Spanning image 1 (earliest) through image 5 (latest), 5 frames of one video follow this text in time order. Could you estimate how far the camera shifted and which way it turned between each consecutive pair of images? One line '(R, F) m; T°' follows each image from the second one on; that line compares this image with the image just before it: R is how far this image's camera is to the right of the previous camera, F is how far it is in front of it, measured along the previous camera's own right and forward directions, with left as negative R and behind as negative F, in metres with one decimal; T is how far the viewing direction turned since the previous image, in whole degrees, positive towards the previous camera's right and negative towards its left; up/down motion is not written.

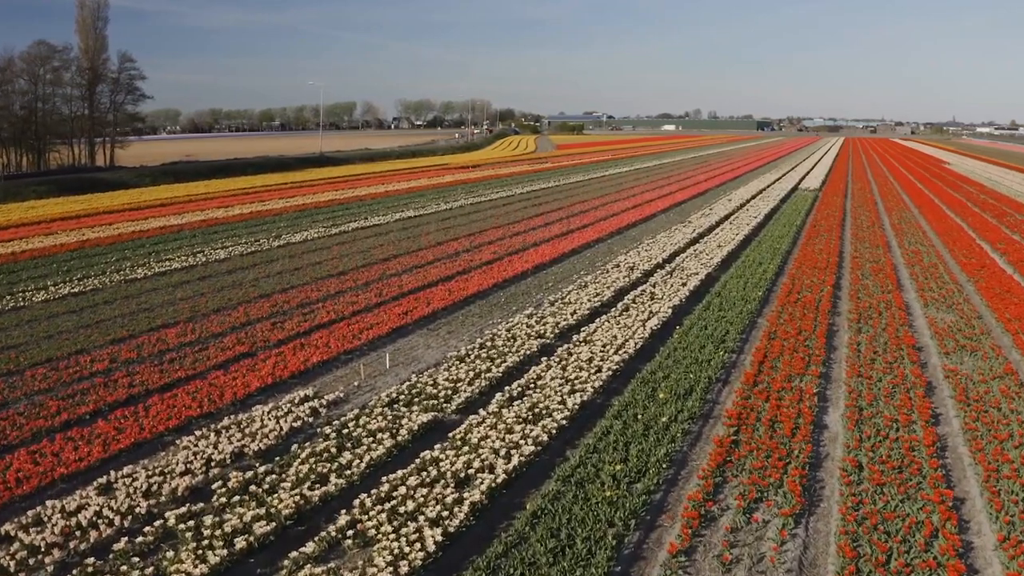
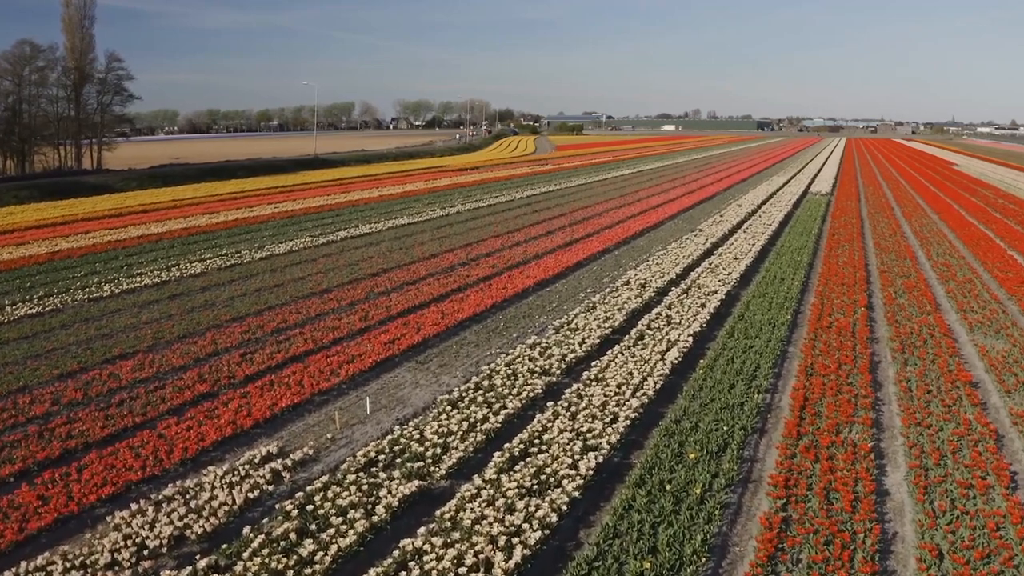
(0.0, +1.5) m; 0°
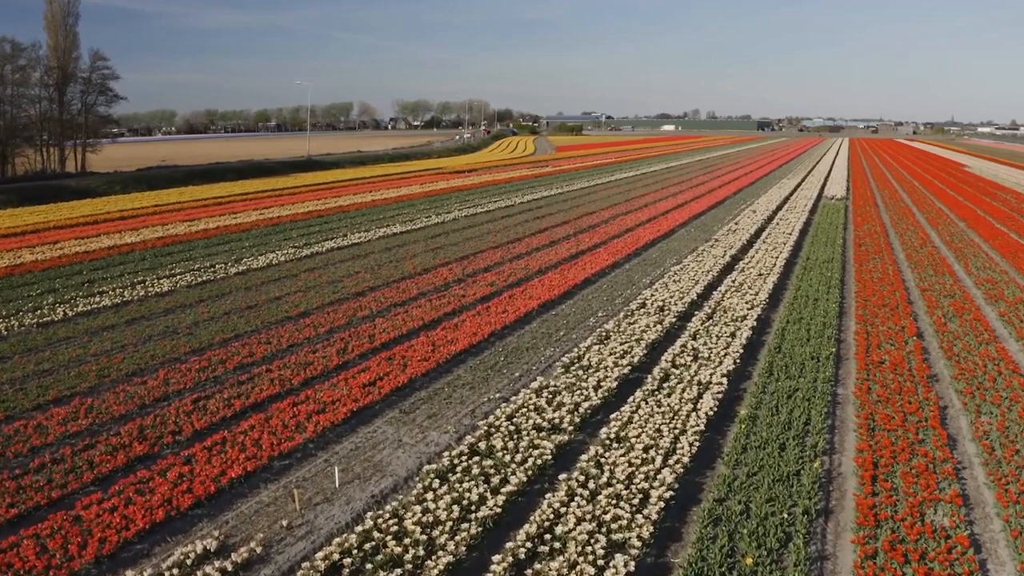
(0.0, +1.8) m; 0°
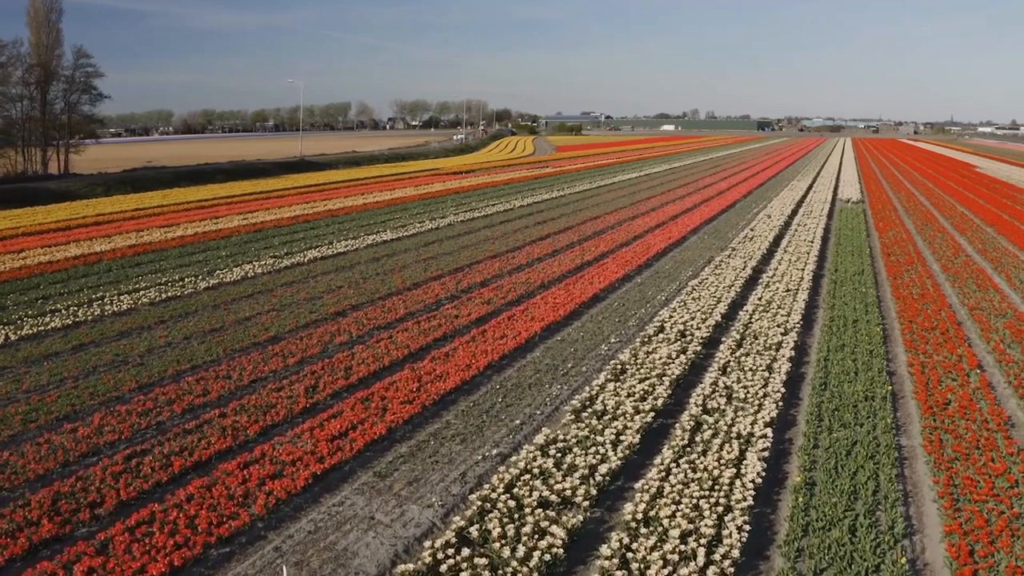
(0.0, +1.7) m; 0°
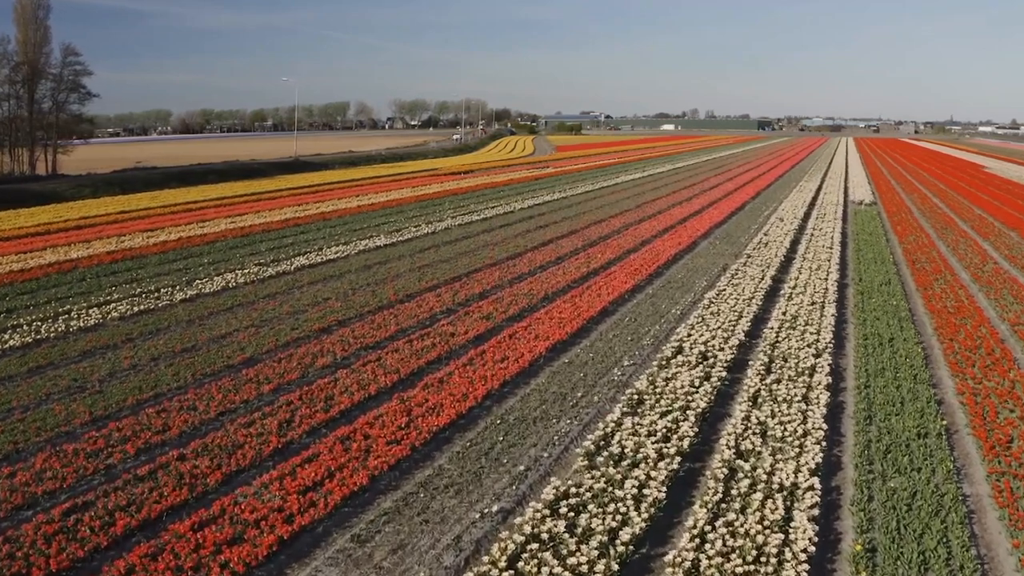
(0.0, +1.2) m; 0°
